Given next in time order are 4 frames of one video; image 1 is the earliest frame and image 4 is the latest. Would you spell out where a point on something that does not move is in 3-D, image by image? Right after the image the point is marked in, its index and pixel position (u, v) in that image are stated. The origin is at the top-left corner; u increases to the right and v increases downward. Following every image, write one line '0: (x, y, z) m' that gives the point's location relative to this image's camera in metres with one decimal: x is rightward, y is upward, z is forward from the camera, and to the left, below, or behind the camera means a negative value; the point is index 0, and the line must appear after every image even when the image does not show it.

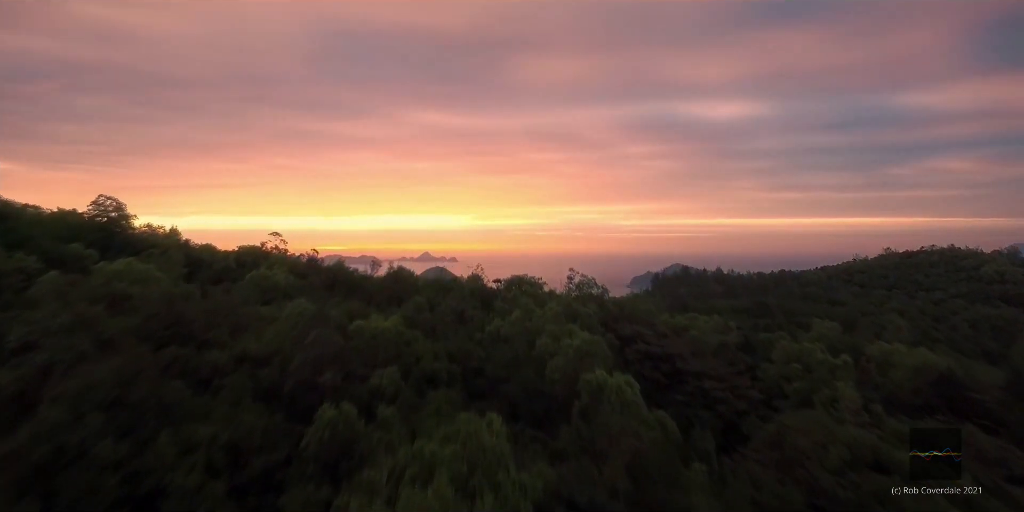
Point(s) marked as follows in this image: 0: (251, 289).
0: (-8.3, -1.1, +10.0) m
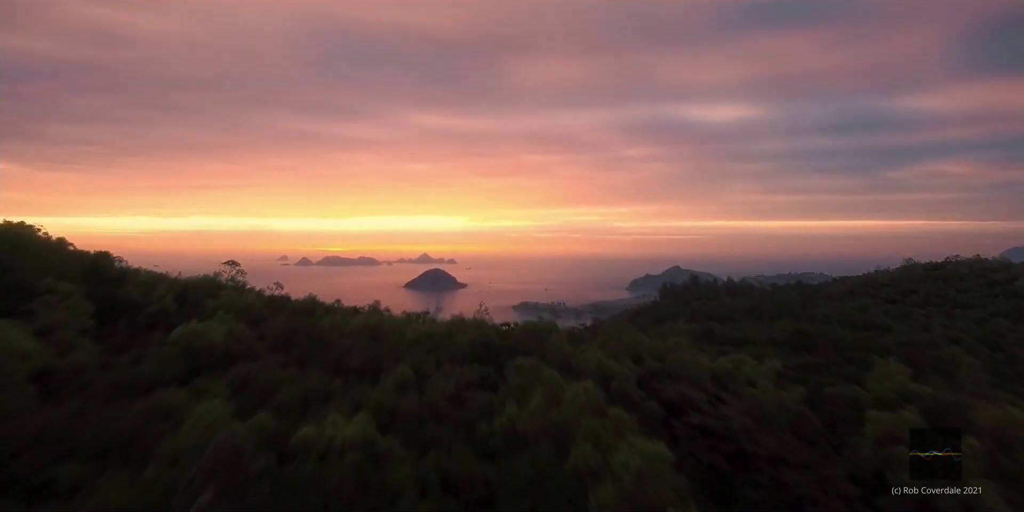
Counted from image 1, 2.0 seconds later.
0: (-7.9, -2.3, +7.4) m
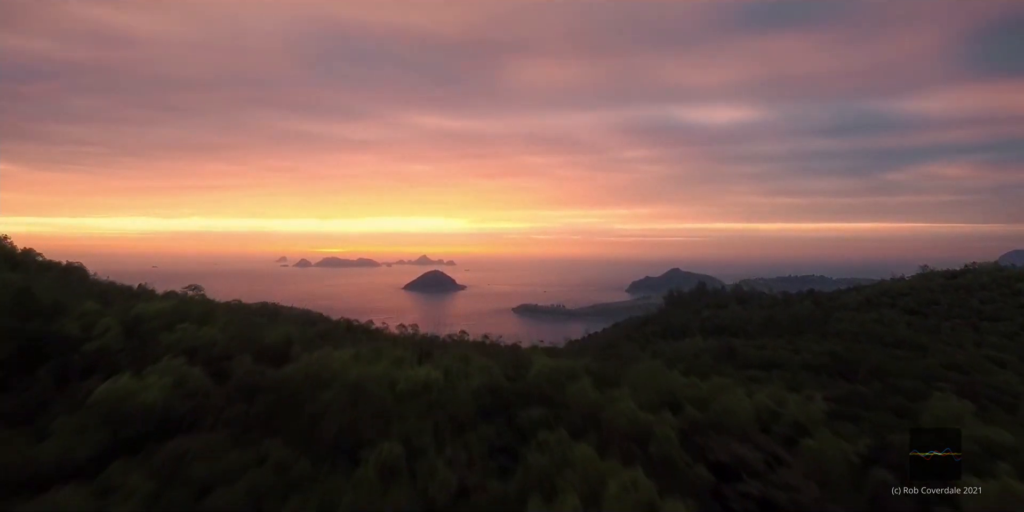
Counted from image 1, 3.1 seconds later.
0: (-7.6, -2.9, +5.8) m
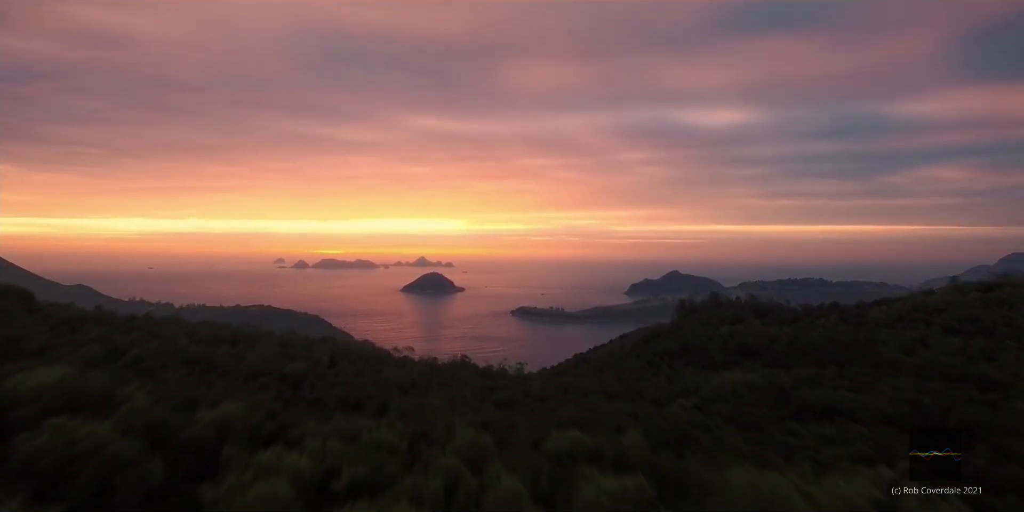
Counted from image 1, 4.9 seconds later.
0: (-6.9, -4.0, +3.0) m
